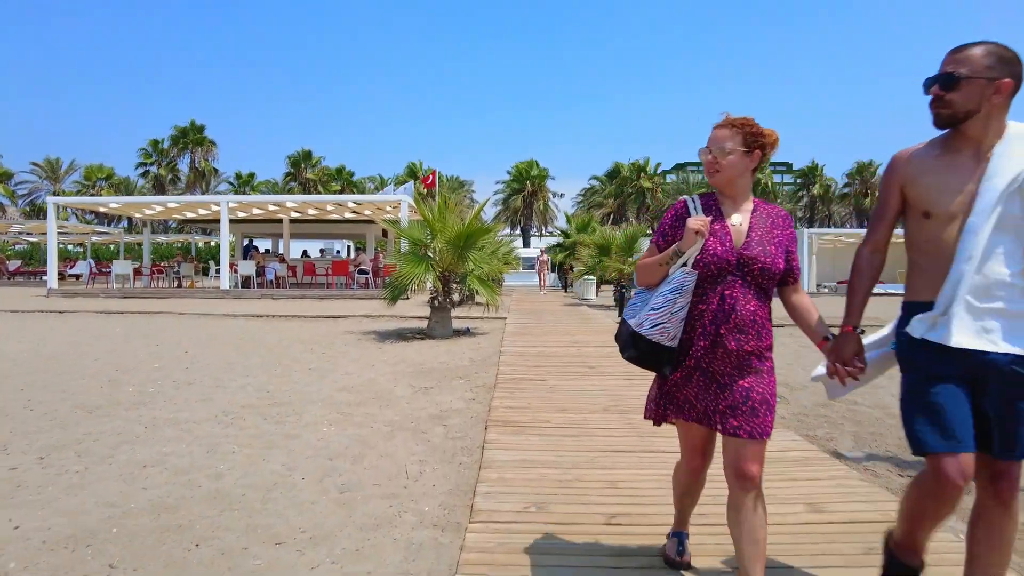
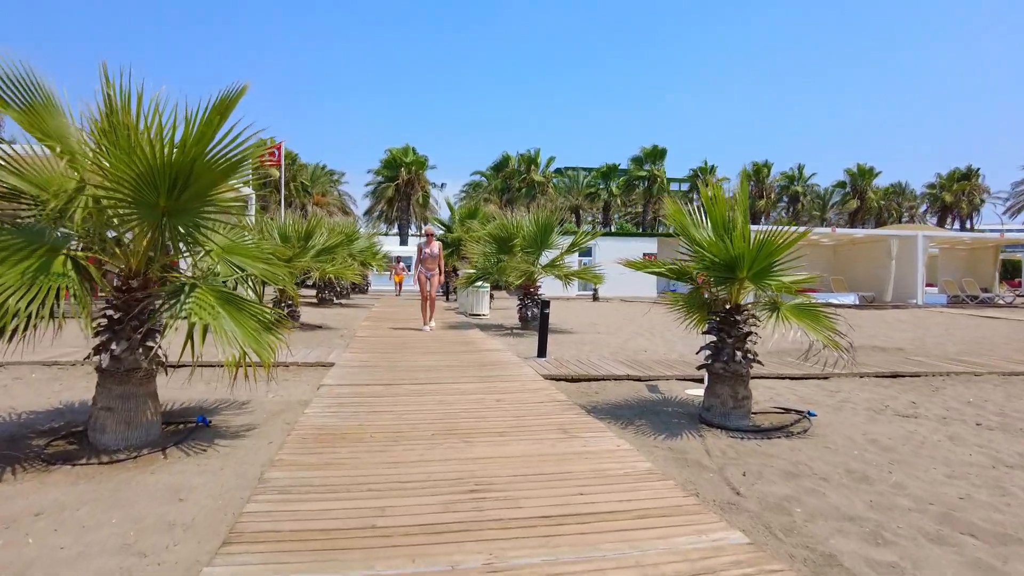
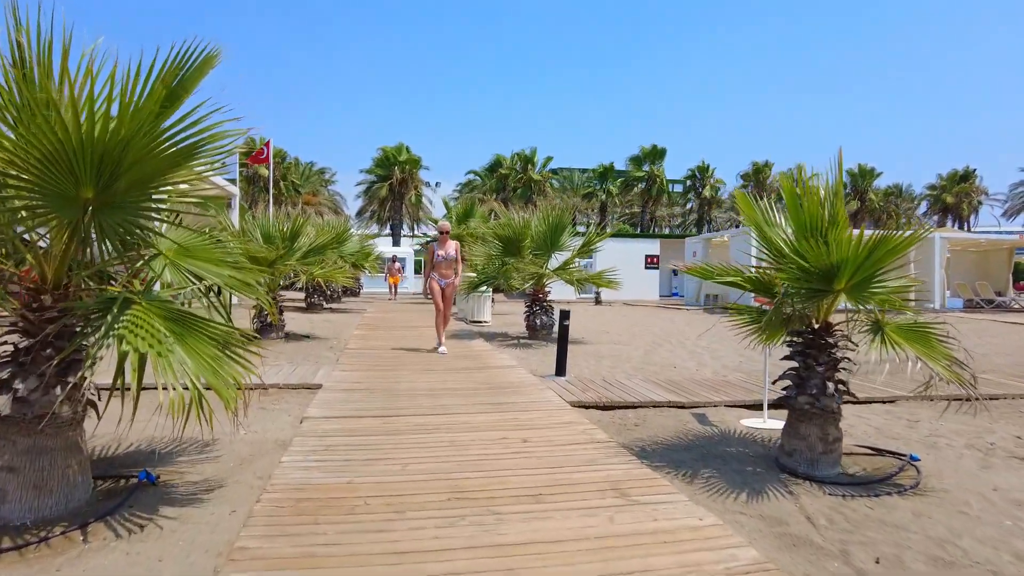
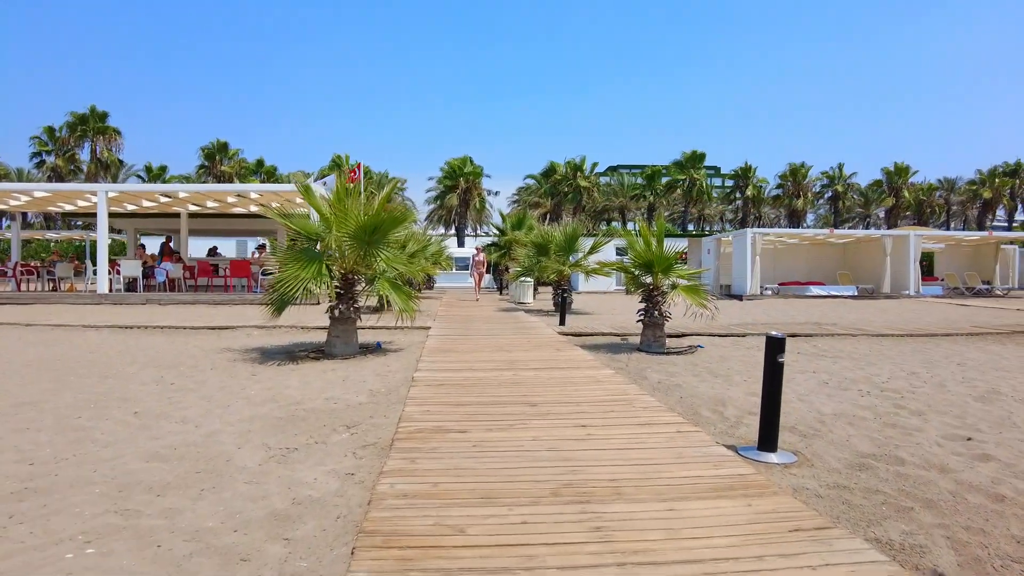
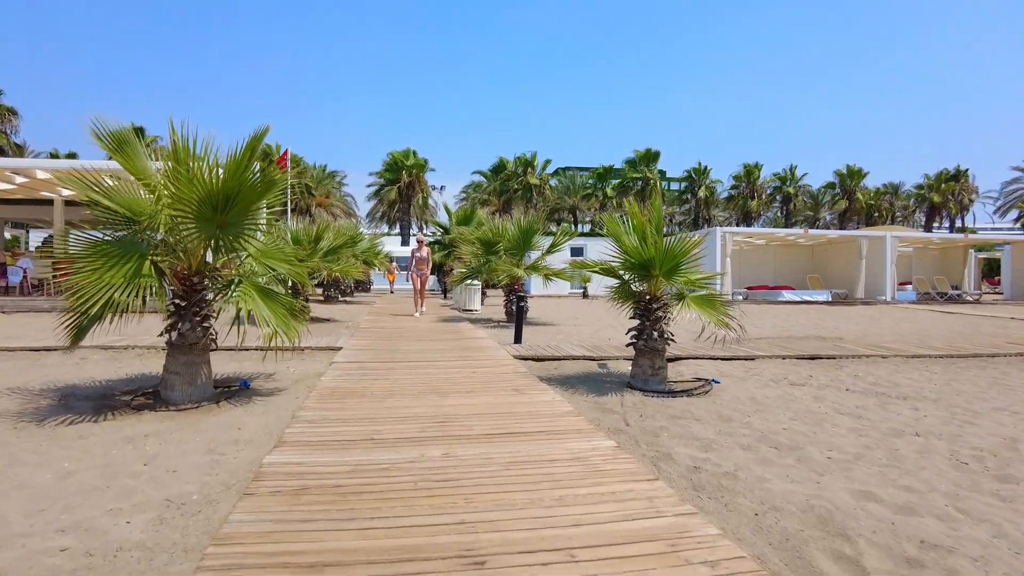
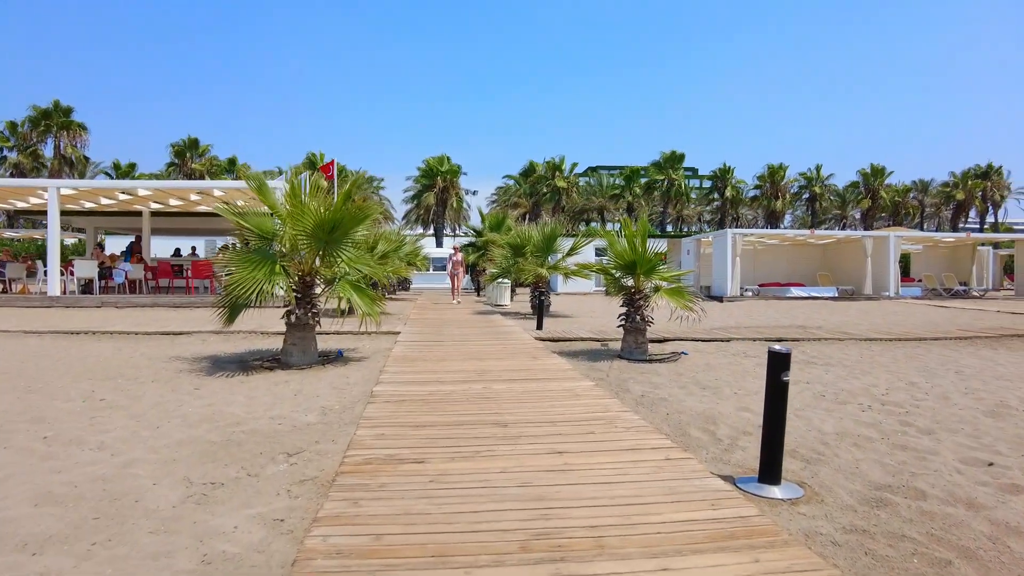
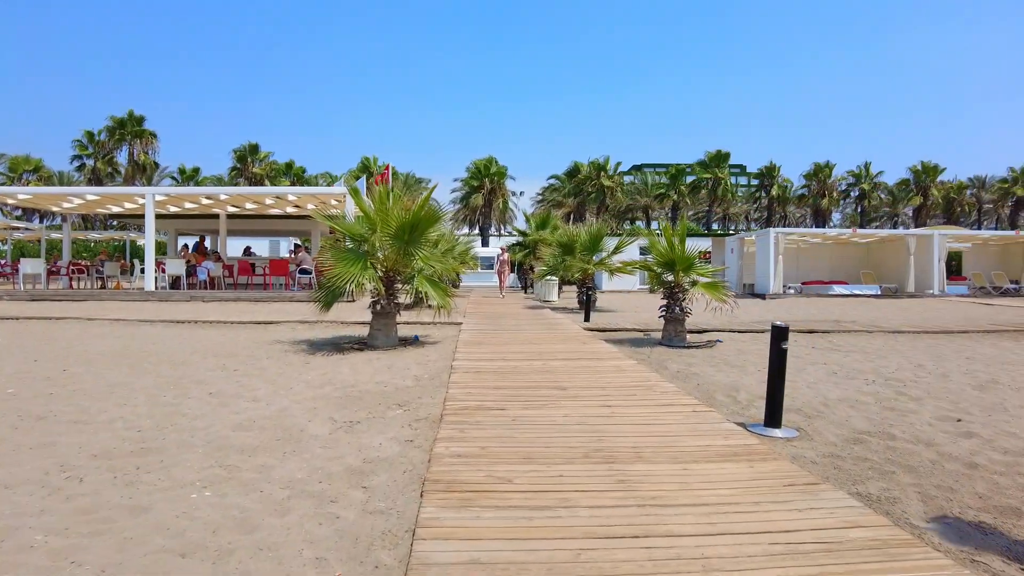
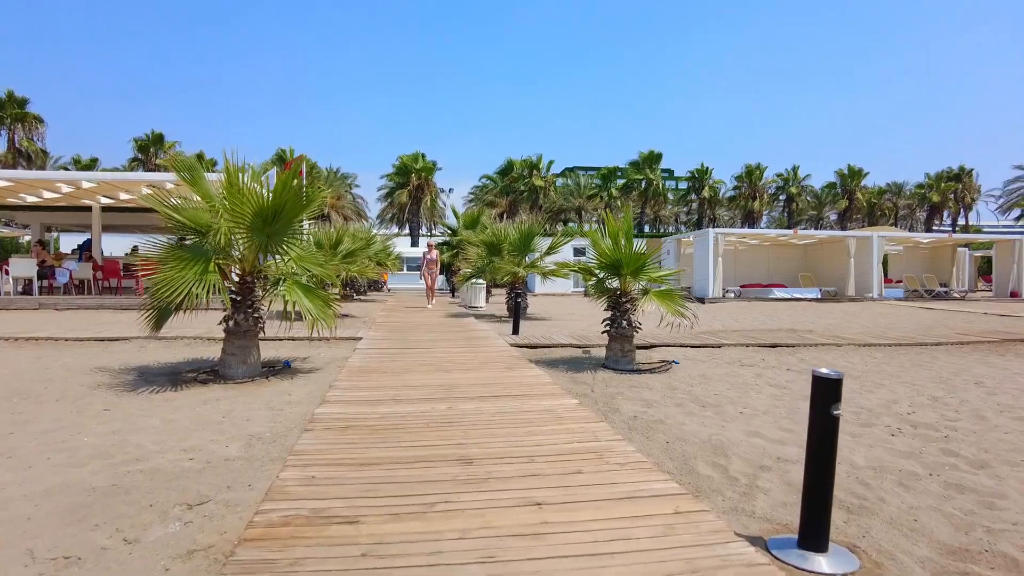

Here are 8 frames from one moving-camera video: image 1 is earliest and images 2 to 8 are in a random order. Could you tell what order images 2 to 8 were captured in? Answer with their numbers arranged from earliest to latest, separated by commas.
7, 4, 6, 8, 5, 2, 3
